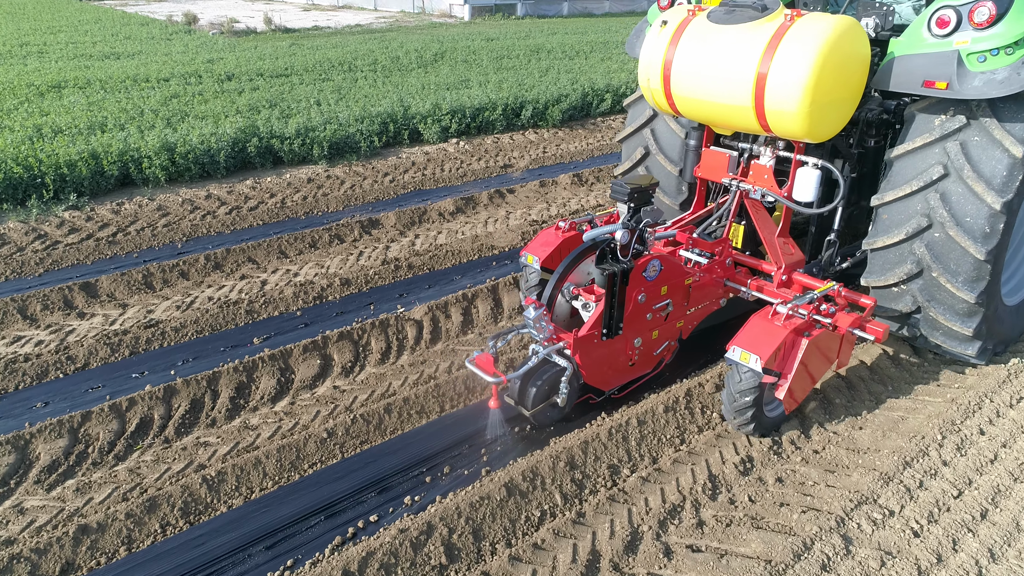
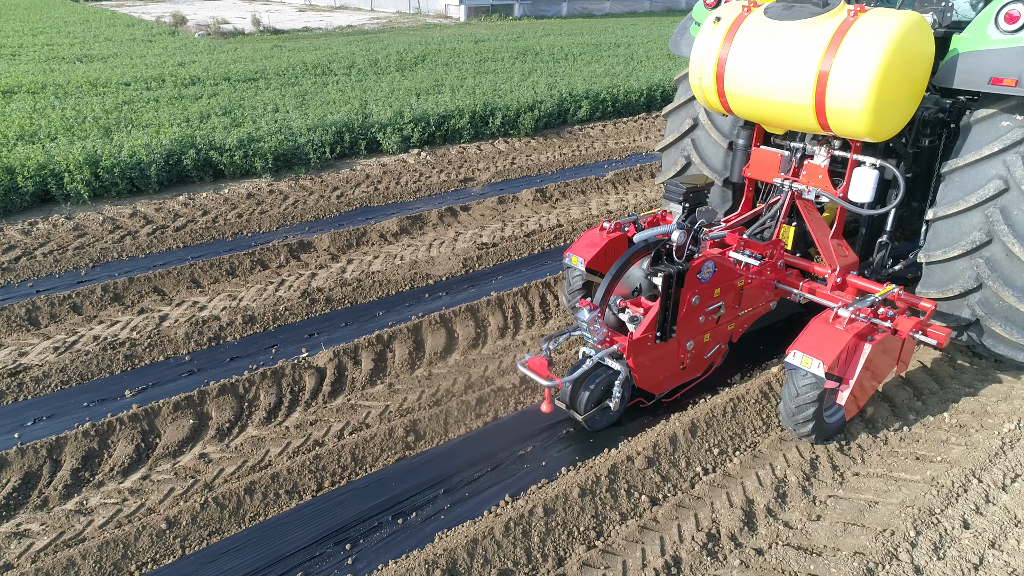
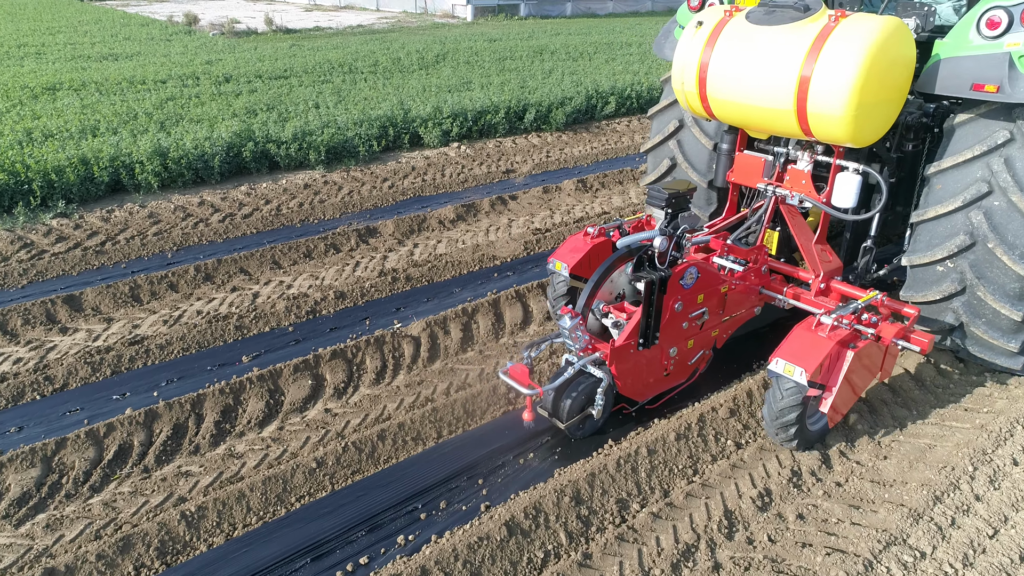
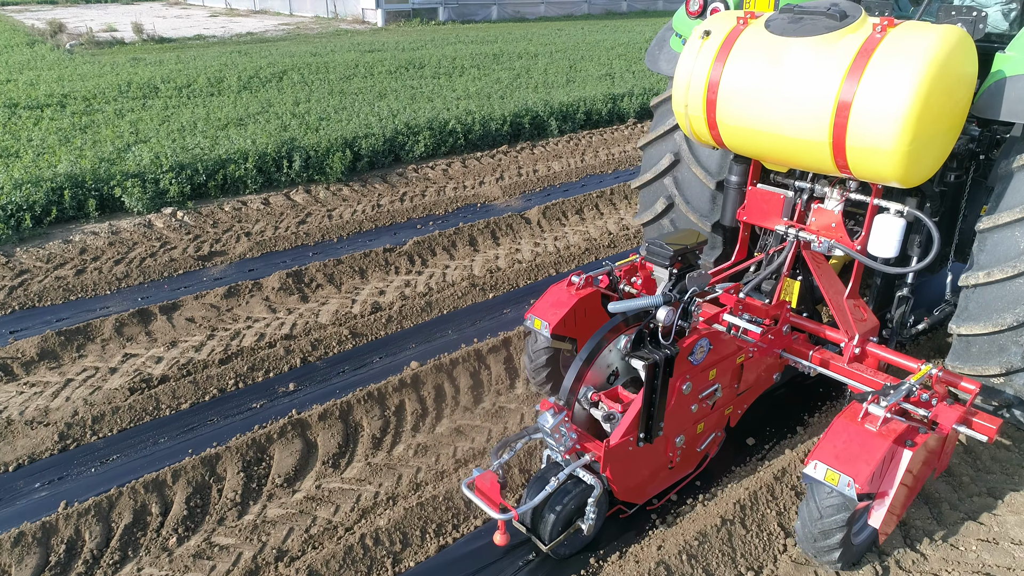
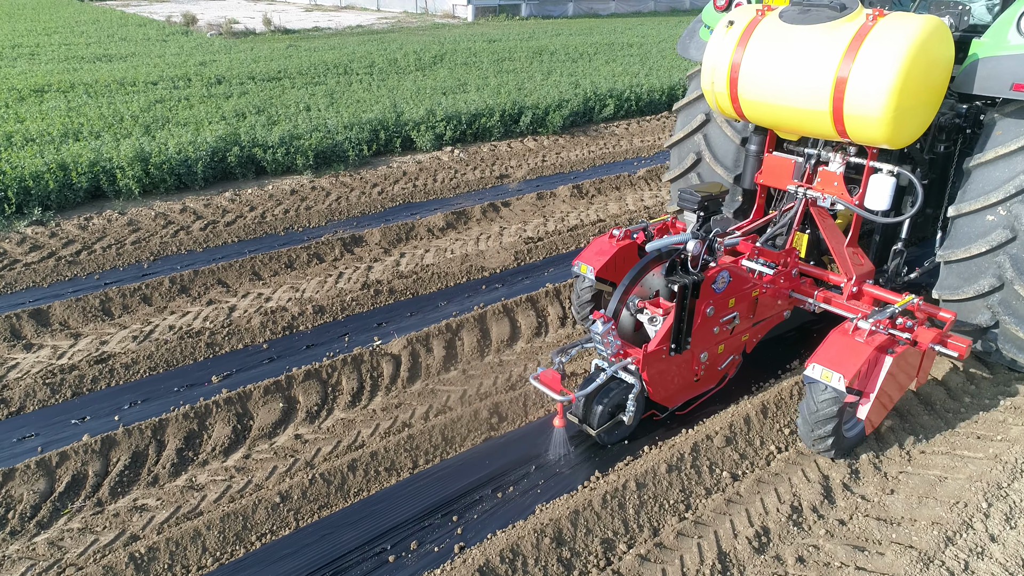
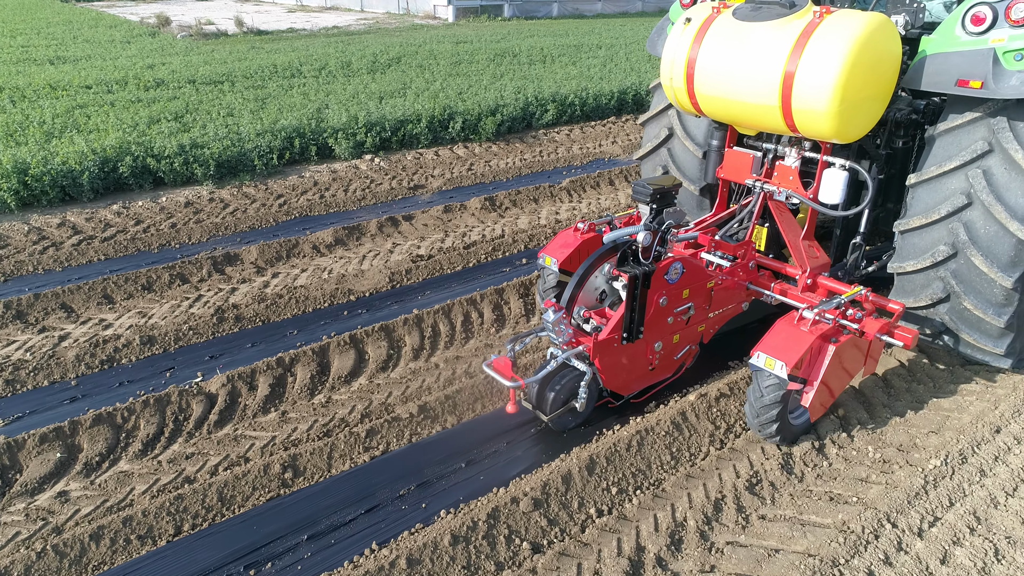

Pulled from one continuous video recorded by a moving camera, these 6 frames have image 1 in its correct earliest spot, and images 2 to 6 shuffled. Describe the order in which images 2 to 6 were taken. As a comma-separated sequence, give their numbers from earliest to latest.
3, 5, 2, 6, 4
